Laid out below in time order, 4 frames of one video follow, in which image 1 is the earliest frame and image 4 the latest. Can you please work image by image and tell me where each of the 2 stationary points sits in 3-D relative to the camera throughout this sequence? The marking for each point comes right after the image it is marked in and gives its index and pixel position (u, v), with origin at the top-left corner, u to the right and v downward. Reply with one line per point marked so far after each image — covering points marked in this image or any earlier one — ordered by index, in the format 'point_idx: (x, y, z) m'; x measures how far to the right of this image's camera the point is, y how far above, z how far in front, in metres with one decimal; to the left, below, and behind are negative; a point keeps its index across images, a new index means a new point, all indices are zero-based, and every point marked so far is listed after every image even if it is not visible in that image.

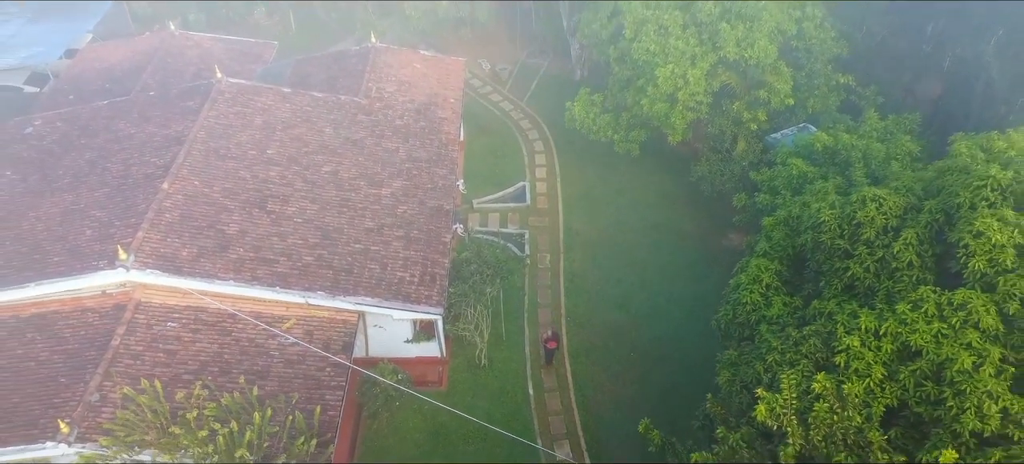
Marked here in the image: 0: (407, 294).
0: (-2.7, -1.6, +15.7) m
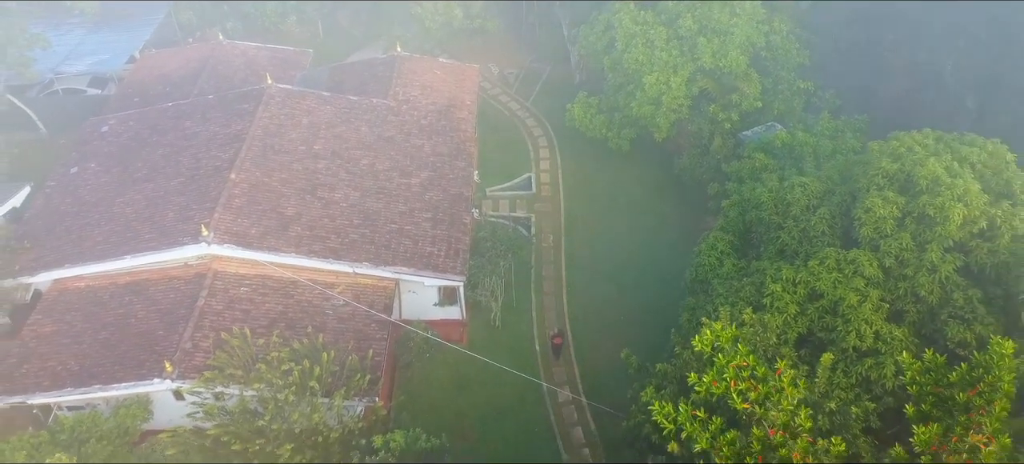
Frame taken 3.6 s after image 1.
0: (-2.4, -1.0, +19.0) m
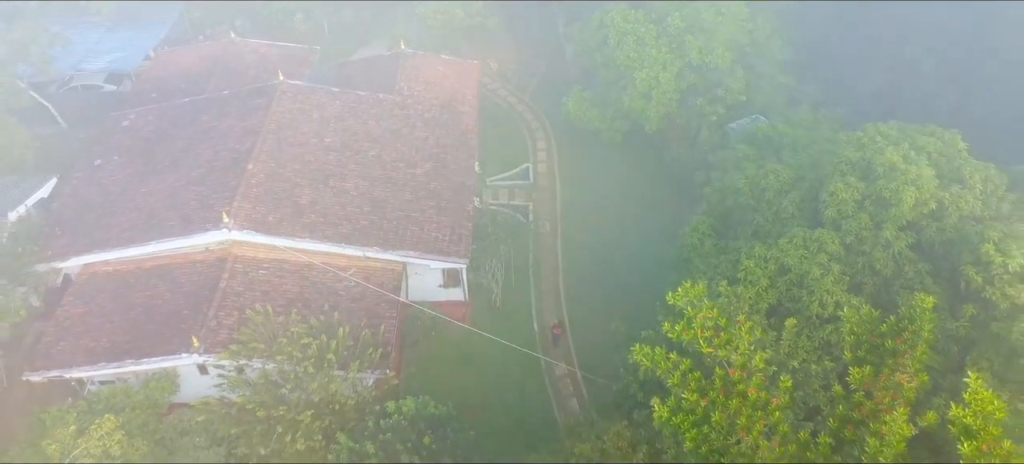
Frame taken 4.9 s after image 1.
0: (-2.4, -0.6, +20.4) m
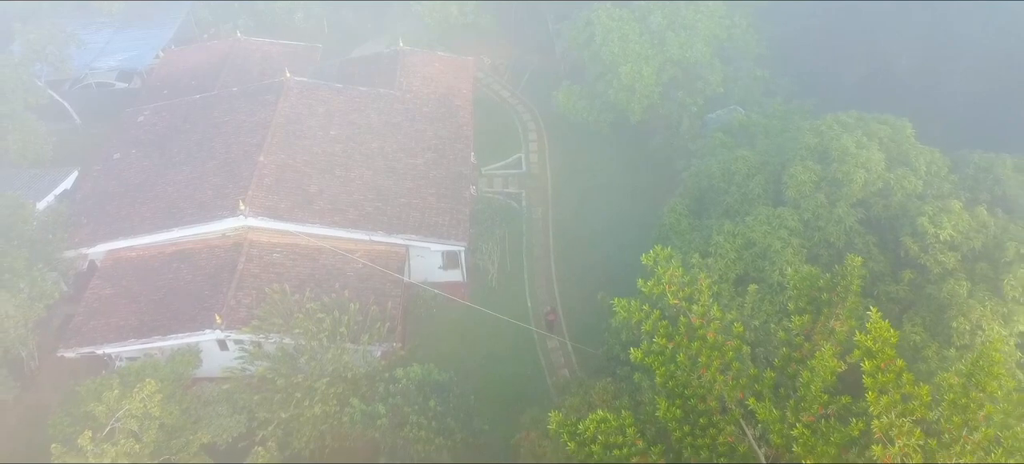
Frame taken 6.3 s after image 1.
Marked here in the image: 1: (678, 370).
0: (-2.6, 0.0, +22.0) m
1: (+3.5, -3.0, +12.6) m
